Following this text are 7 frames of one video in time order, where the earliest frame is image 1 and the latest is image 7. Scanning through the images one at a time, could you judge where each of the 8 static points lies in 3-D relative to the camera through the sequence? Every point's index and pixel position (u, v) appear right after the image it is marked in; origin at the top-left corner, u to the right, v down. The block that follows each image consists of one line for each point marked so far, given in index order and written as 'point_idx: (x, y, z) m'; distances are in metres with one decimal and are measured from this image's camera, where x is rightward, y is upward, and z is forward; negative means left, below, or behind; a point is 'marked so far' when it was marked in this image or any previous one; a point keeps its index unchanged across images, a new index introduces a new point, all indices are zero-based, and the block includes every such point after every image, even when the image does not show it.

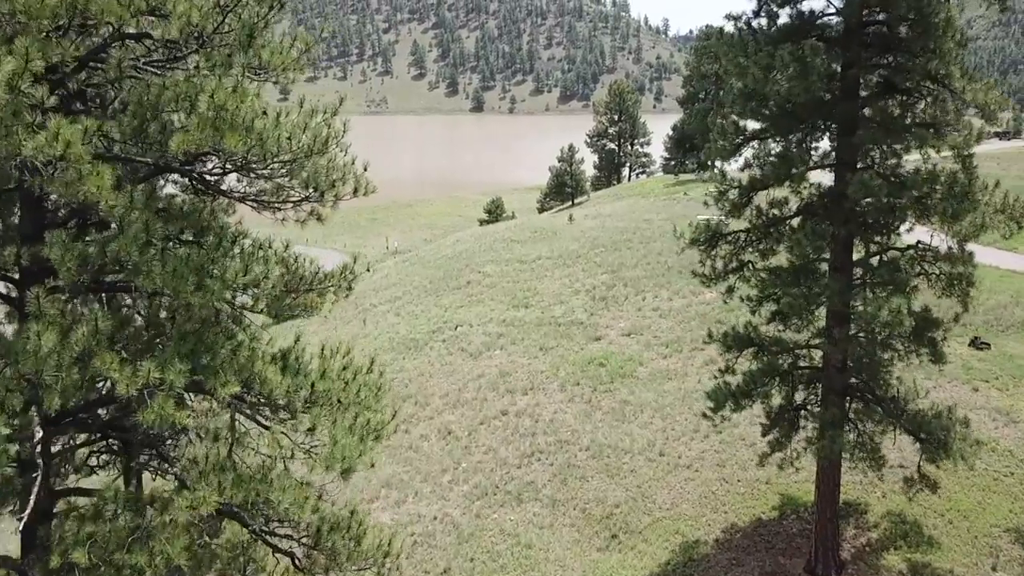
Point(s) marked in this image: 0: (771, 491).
0: (+5.7, -4.5, +13.6) m
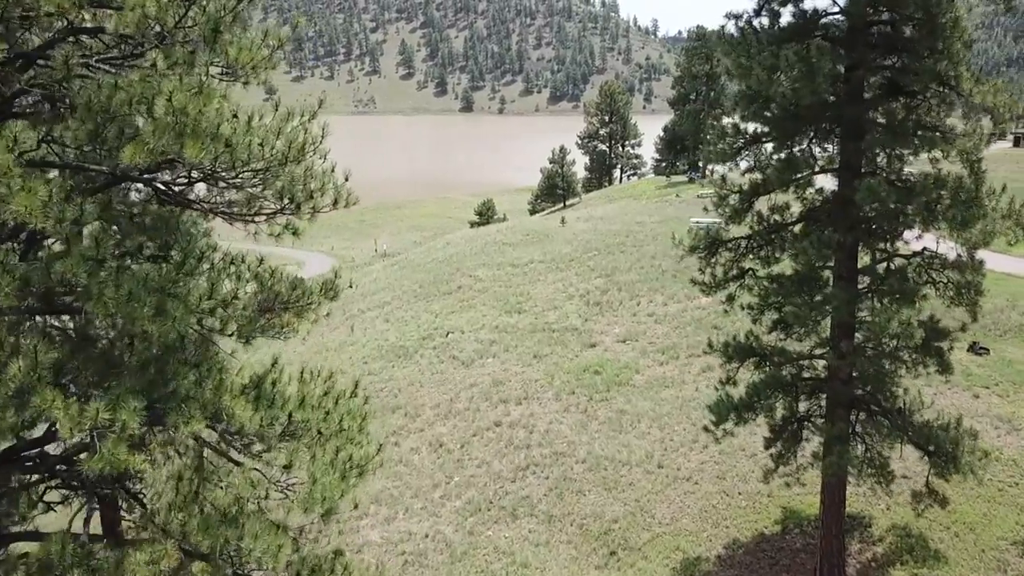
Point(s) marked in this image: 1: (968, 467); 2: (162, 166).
0: (+5.6, -4.6, +13.2) m
1: (+7.1, -2.8, +9.6) m
2: (-3.4, +1.2, +6.1) m
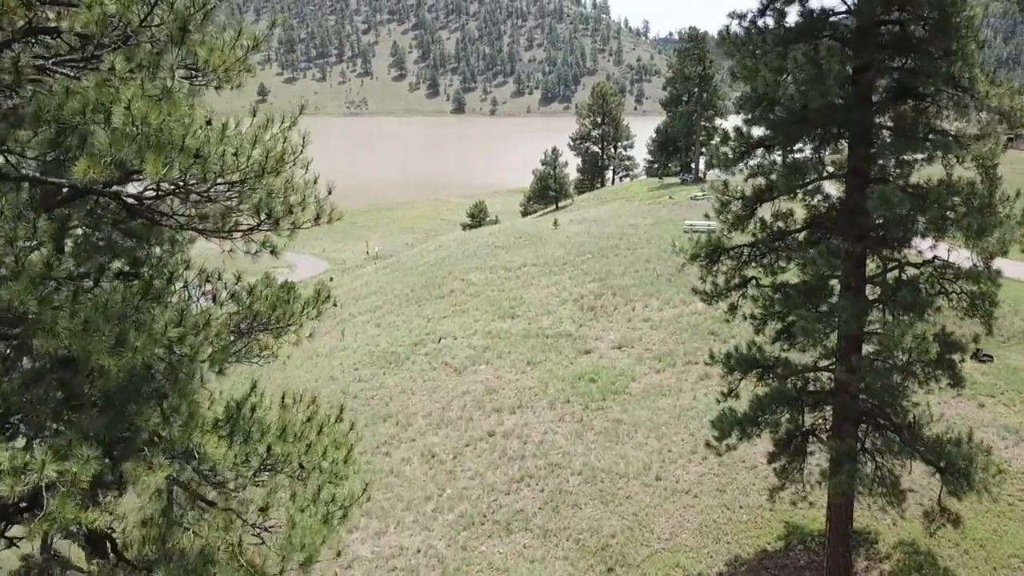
0: (+5.5, -4.8, +12.8) m
1: (+7.0, -2.9, +9.3) m
2: (-3.5, +1.0, +5.6) m
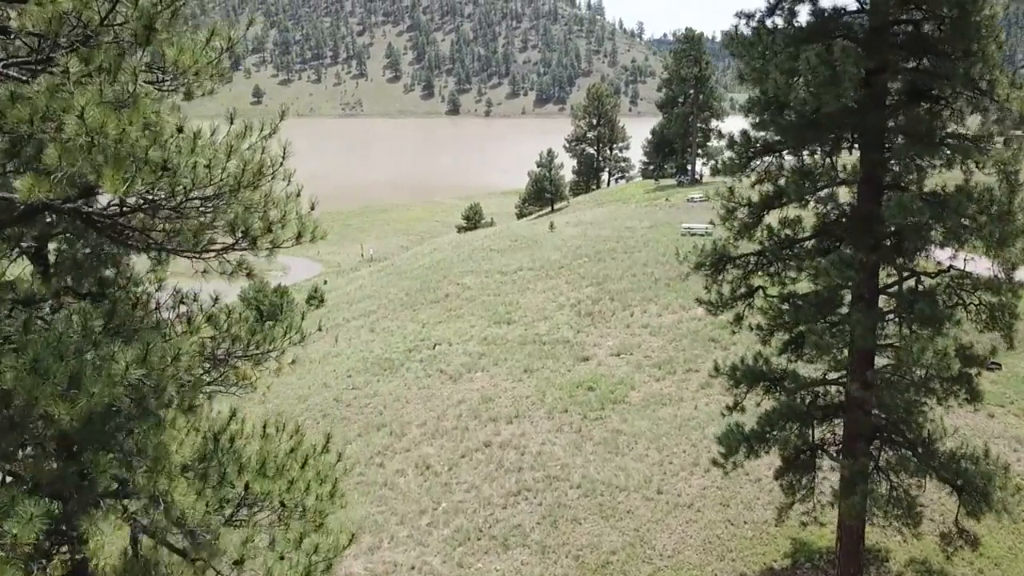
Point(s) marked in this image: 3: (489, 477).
0: (+5.4, -5.0, +12.4) m
1: (+7.0, -3.1, +8.9) m
2: (-3.5, +0.8, +5.1) m
3: (-0.6, -4.8, +15.7) m
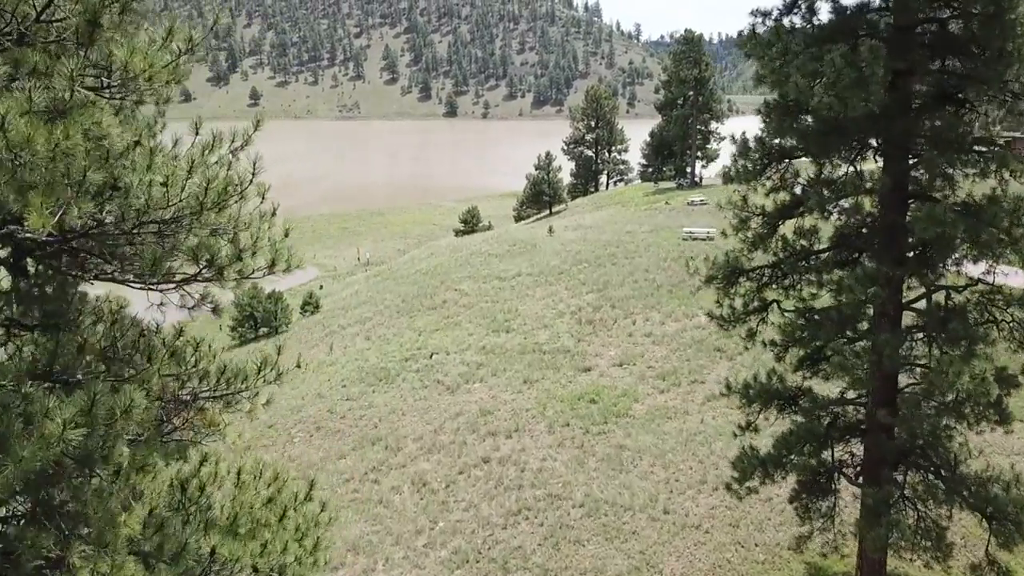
0: (+5.4, -5.2, +11.8) m
1: (+7.0, -3.3, +8.3) m
2: (-3.4, +0.6, +4.5) m
3: (-0.6, -5.1, +15.1) m
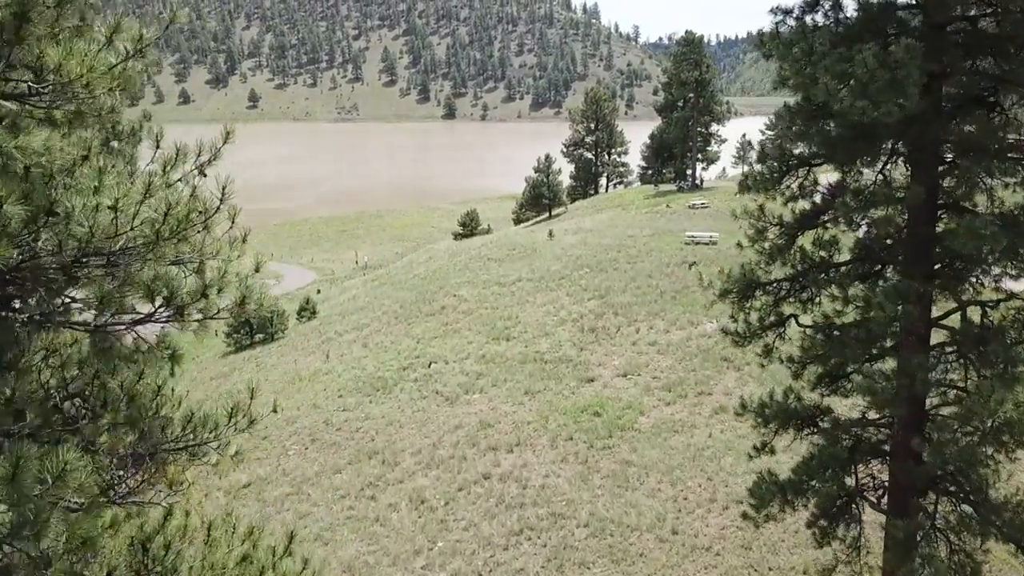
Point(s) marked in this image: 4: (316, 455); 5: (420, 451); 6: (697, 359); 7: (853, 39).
0: (+5.5, -5.4, +11.3) m
1: (+7.1, -3.5, +7.7) m
2: (-3.4, +0.4, +3.9) m
3: (-0.5, -5.3, +14.5) m
4: (-5.9, -5.0, +18.5) m
5: (-2.5, -4.6, +17.2) m
6: (+5.8, -2.2, +19.2) m
7: (+4.2, +3.1, +7.7) m
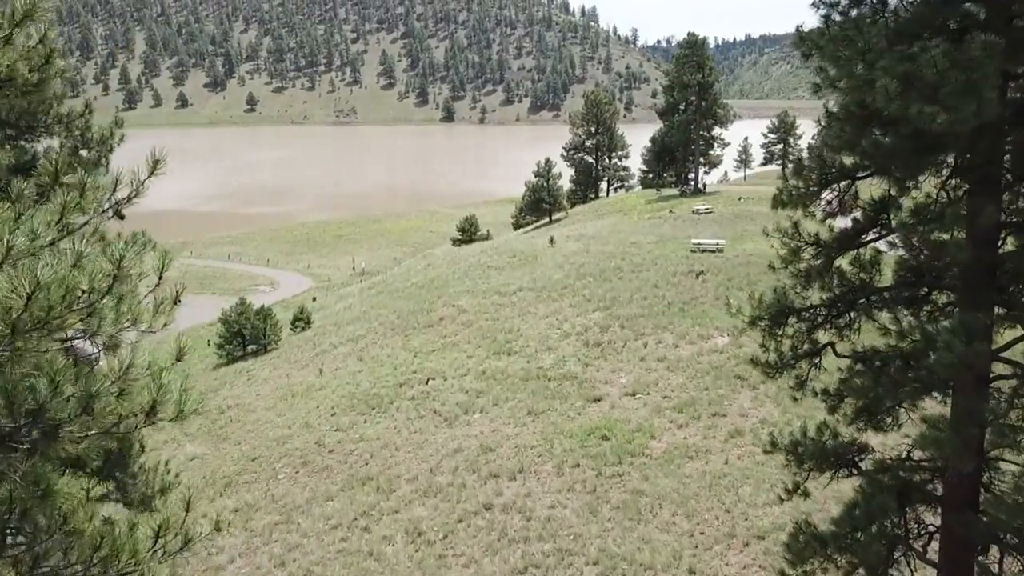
0: (+5.5, -5.8, +10.2) m
1: (+7.2, -3.9, +6.7) m
2: (-3.3, 0.0, +2.9) m
3: (-0.5, -5.7, +13.5) m
4: (-5.8, -5.4, +17.5) m
5: (-2.5, -5.0, +16.2) m
6: (+5.8, -2.6, +18.2) m
7: (+4.3, +2.7, +6.7) m
